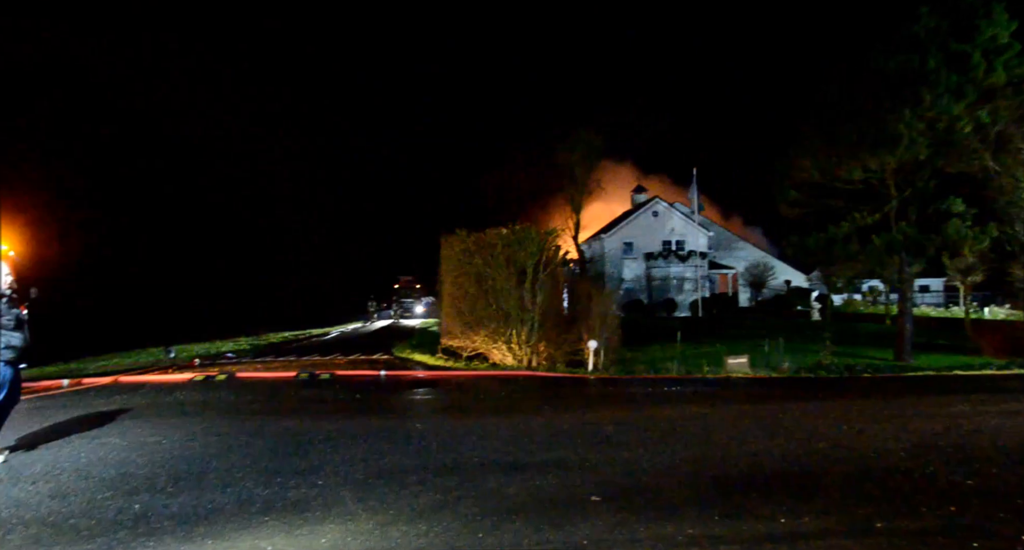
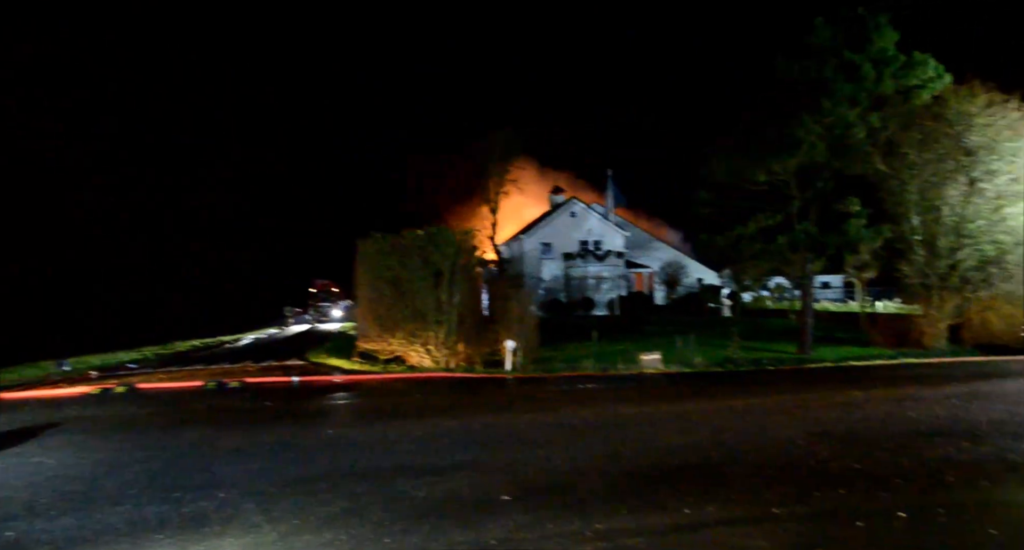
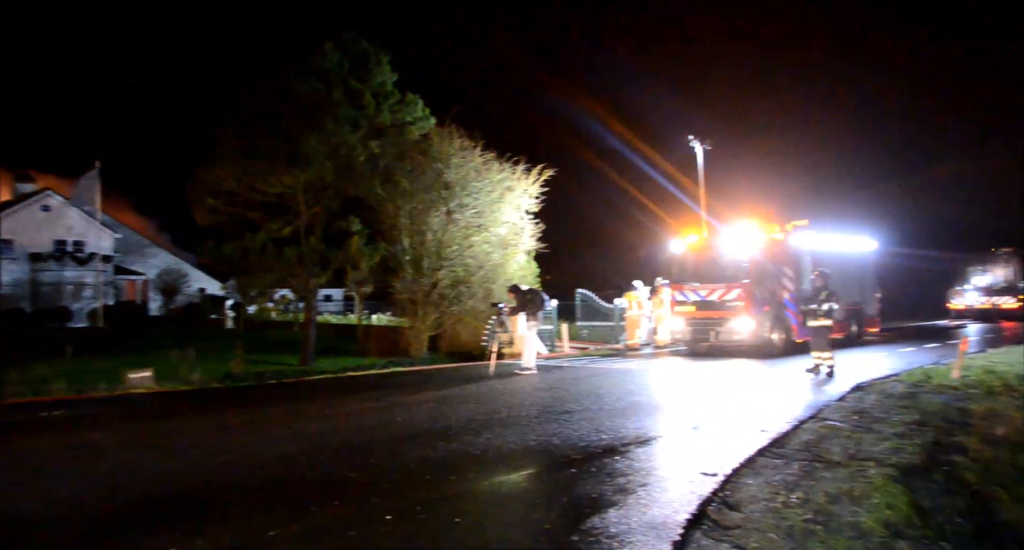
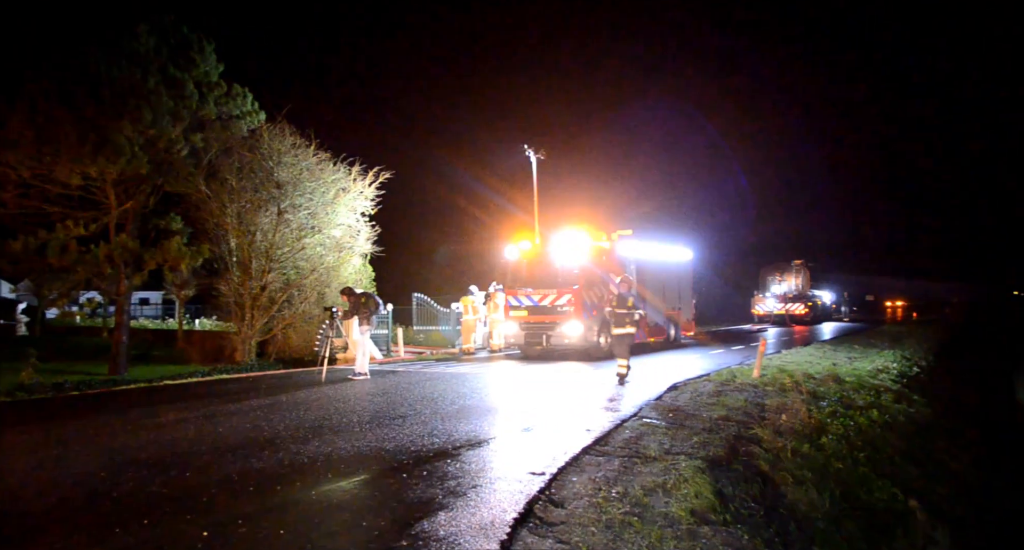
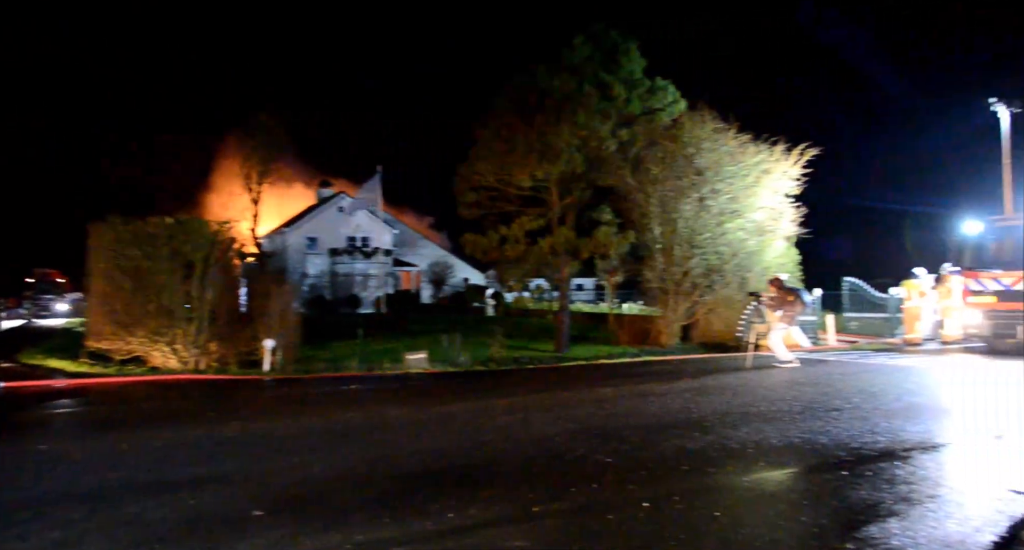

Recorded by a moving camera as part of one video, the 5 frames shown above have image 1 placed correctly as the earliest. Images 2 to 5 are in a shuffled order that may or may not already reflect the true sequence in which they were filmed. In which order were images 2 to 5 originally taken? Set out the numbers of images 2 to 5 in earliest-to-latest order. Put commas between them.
2, 5, 3, 4
